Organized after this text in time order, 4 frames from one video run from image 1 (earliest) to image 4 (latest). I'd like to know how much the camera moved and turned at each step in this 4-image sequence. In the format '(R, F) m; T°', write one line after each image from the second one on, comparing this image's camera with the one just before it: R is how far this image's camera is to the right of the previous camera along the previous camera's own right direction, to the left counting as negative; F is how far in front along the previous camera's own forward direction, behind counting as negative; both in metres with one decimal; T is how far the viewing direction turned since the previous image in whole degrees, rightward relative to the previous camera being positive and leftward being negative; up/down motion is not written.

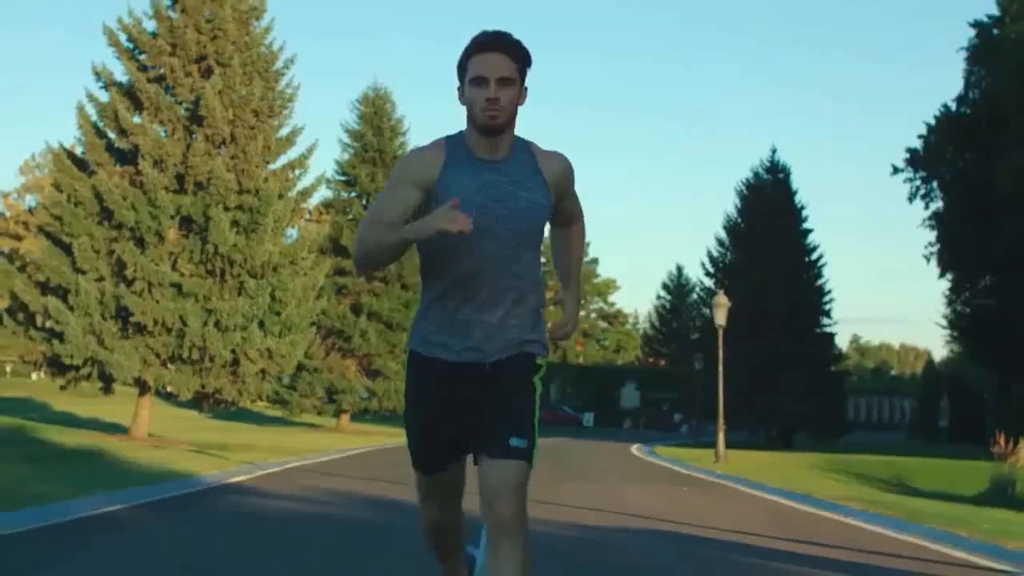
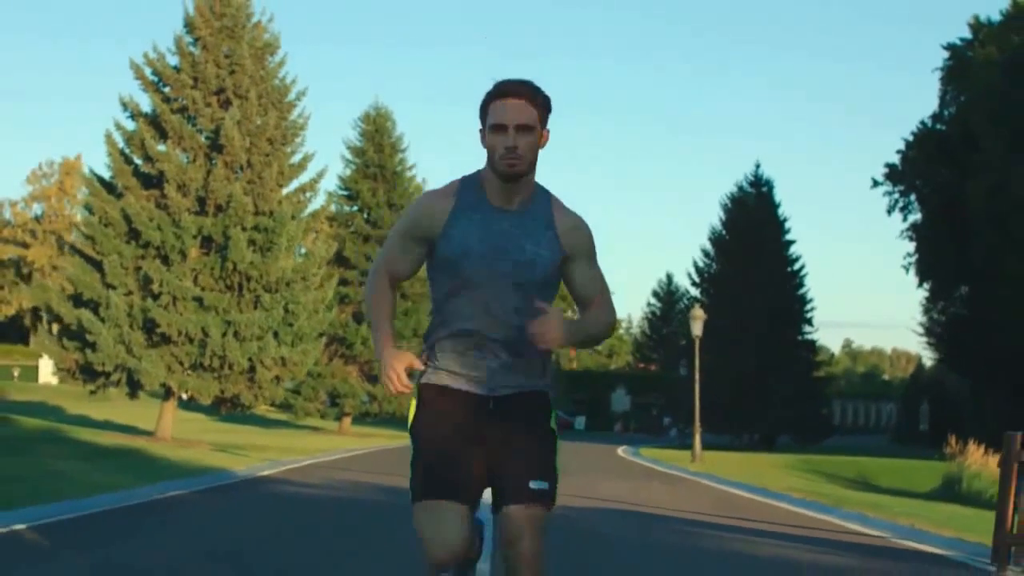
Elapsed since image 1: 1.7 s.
(0.0, -1.6) m; 0°
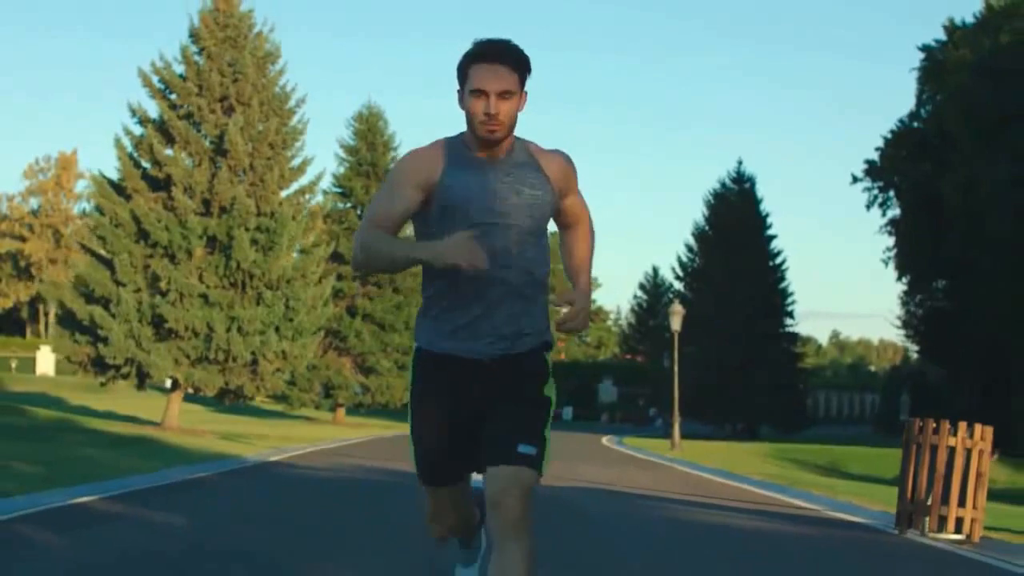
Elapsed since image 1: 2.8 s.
(0.0, -1.0) m; 0°
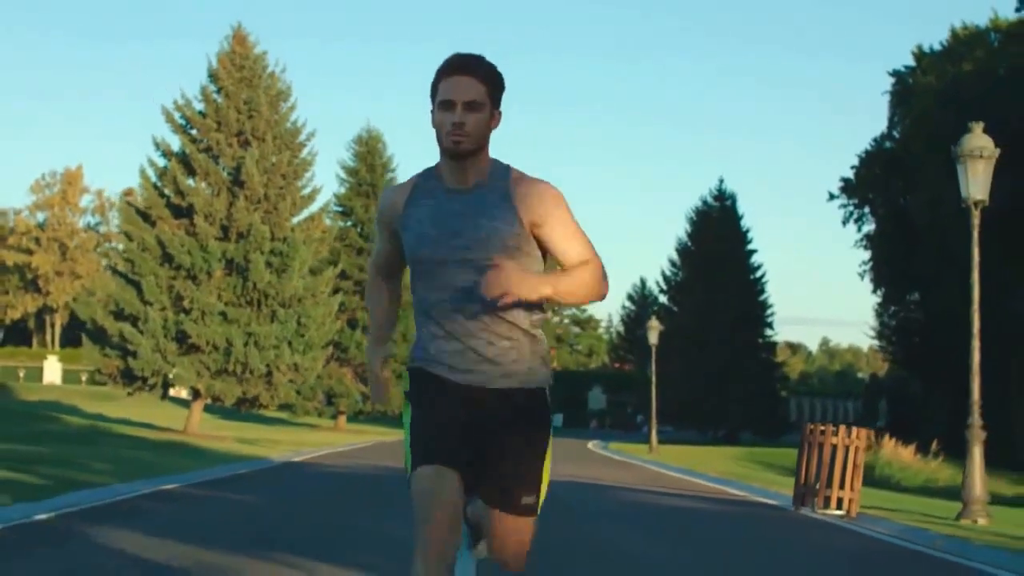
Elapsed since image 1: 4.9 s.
(0.0, -1.9) m; 0°
